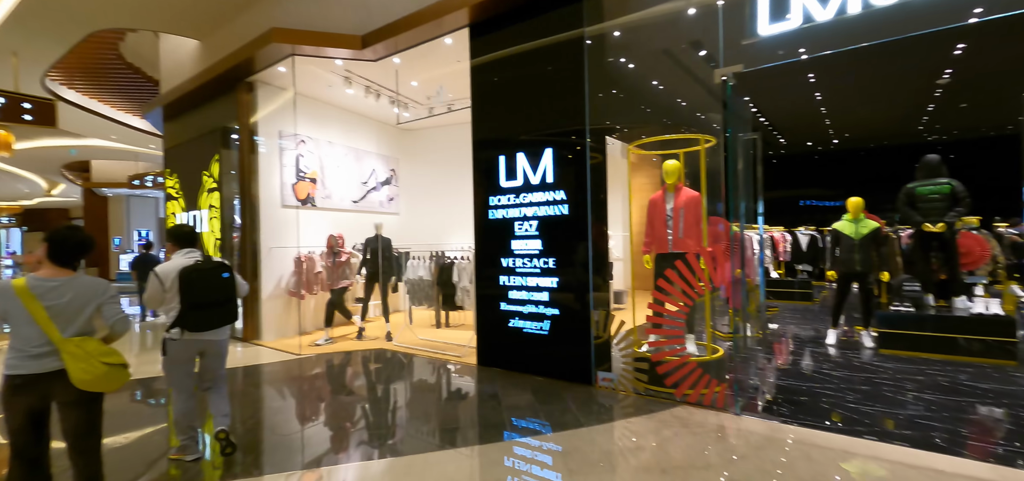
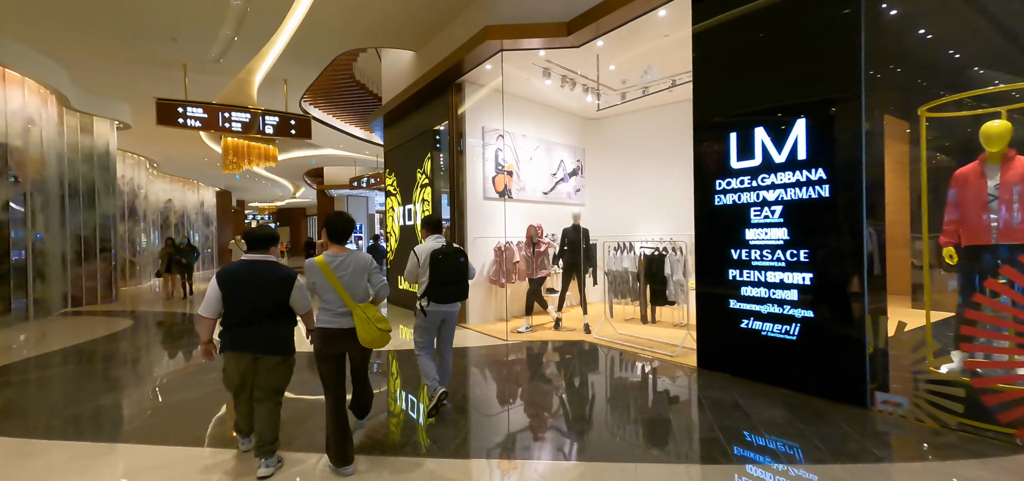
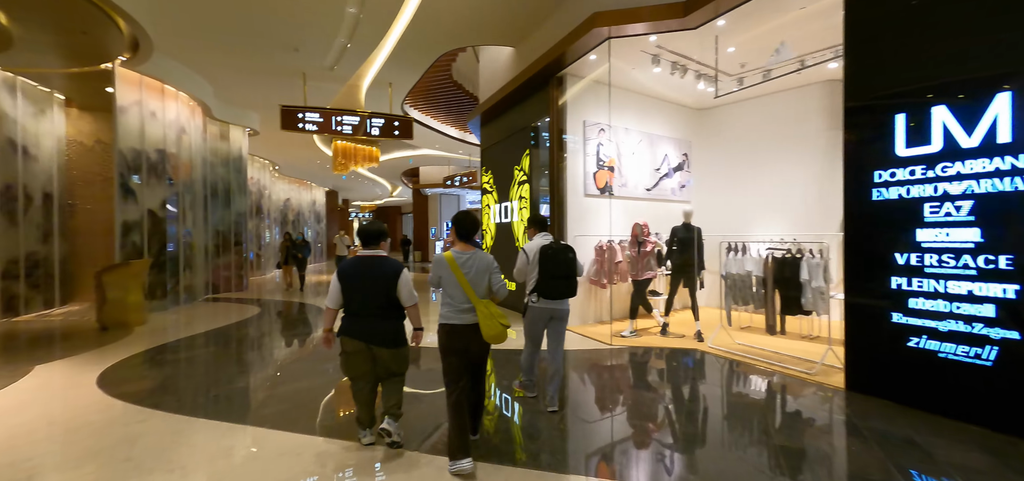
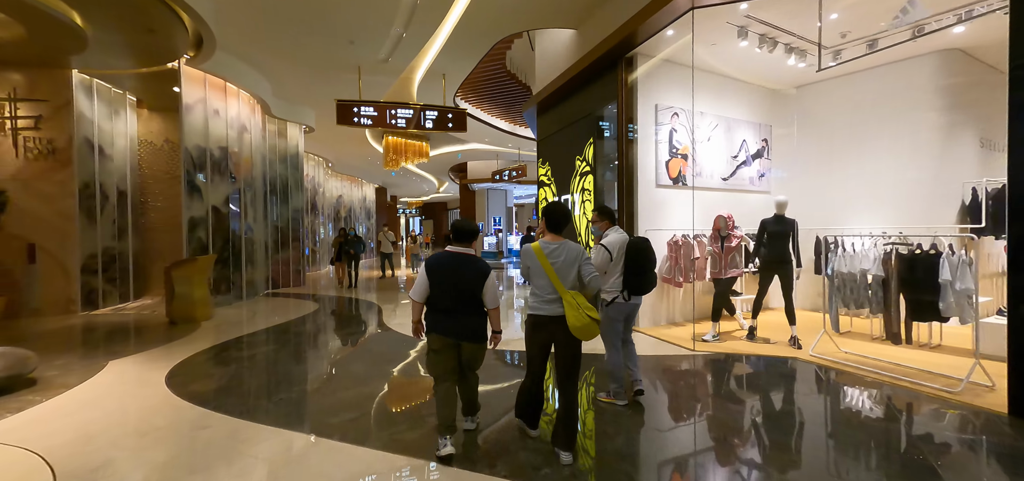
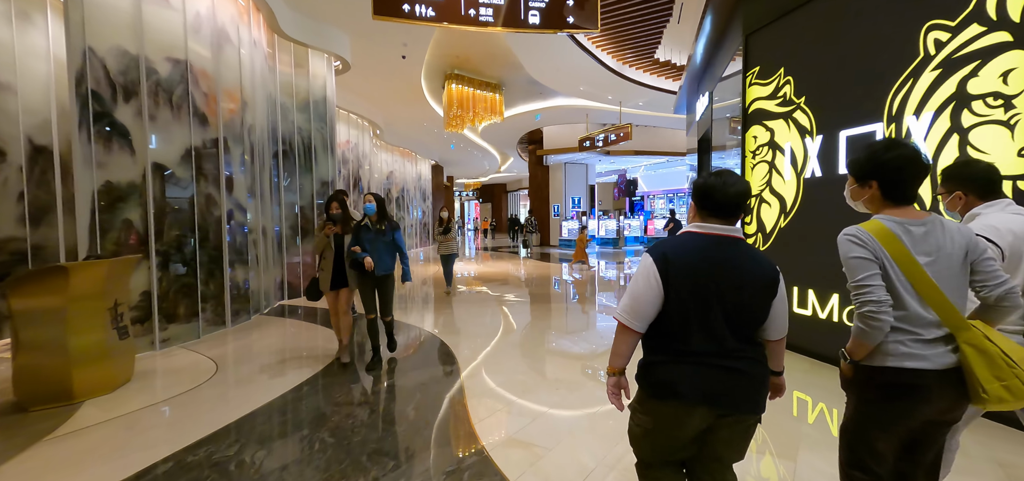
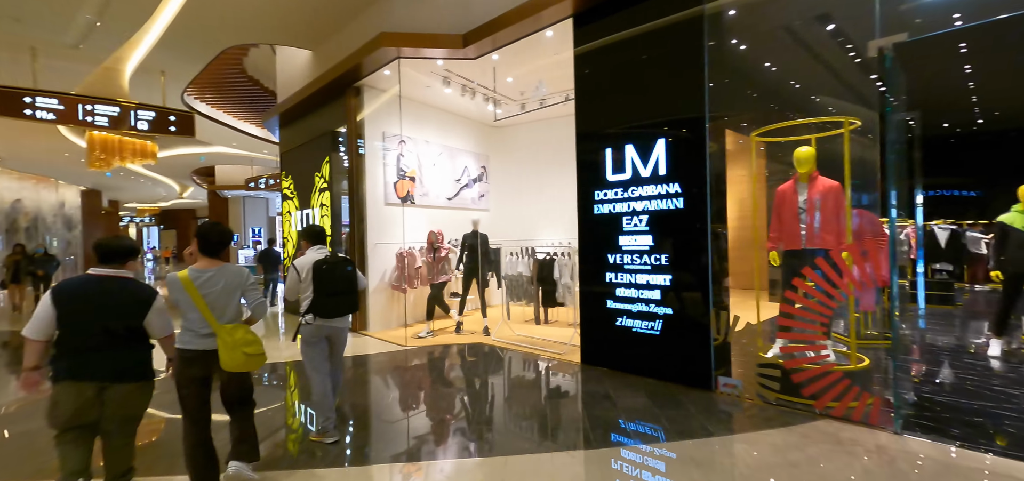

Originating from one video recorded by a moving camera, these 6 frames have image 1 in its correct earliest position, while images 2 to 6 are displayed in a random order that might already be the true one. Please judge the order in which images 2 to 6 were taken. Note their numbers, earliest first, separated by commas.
6, 2, 3, 4, 5
